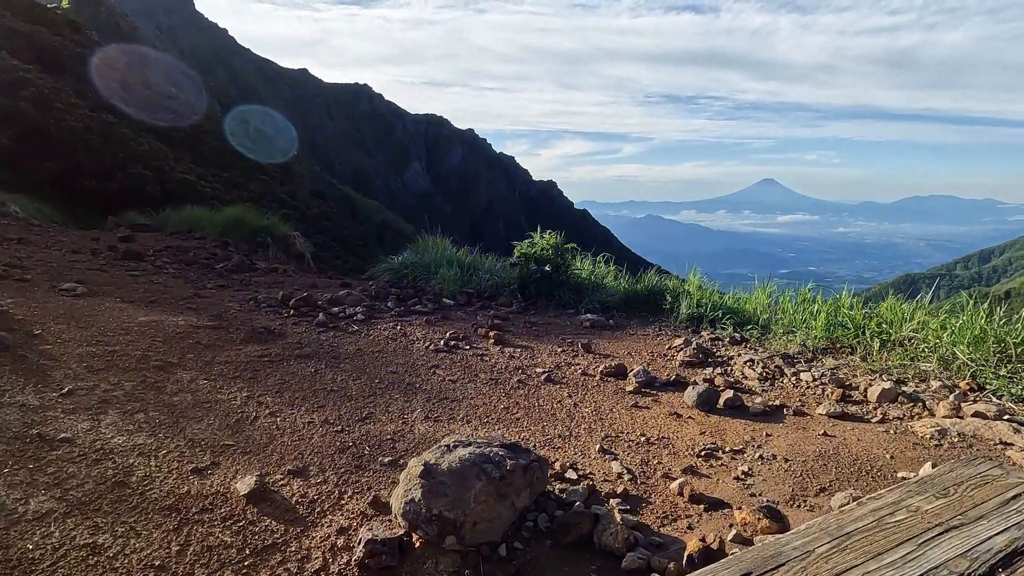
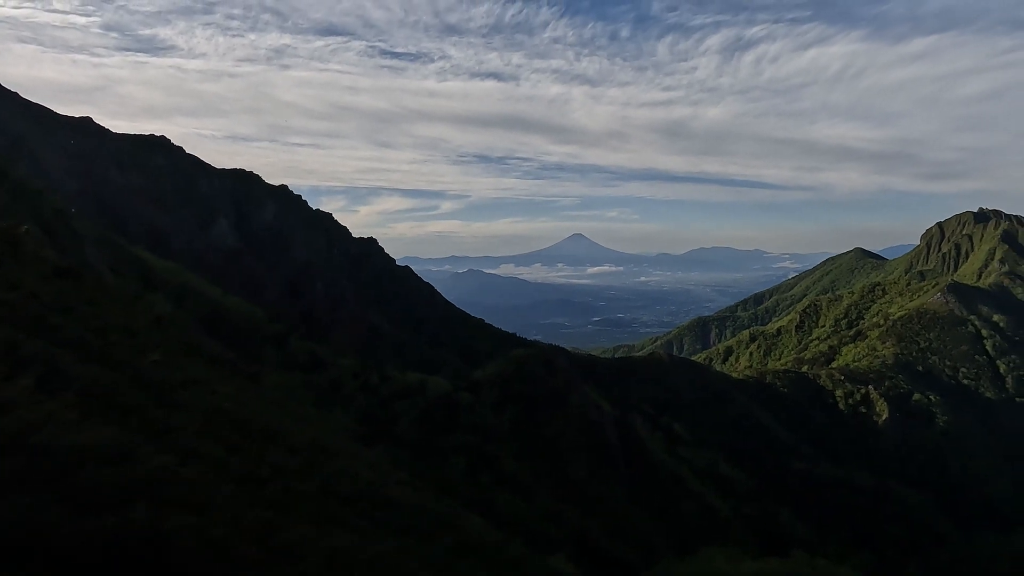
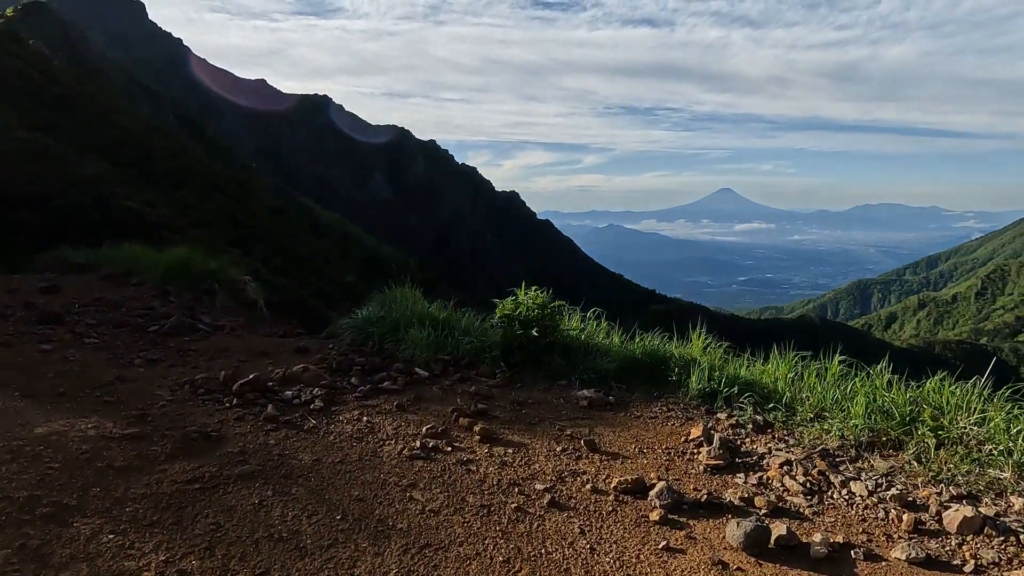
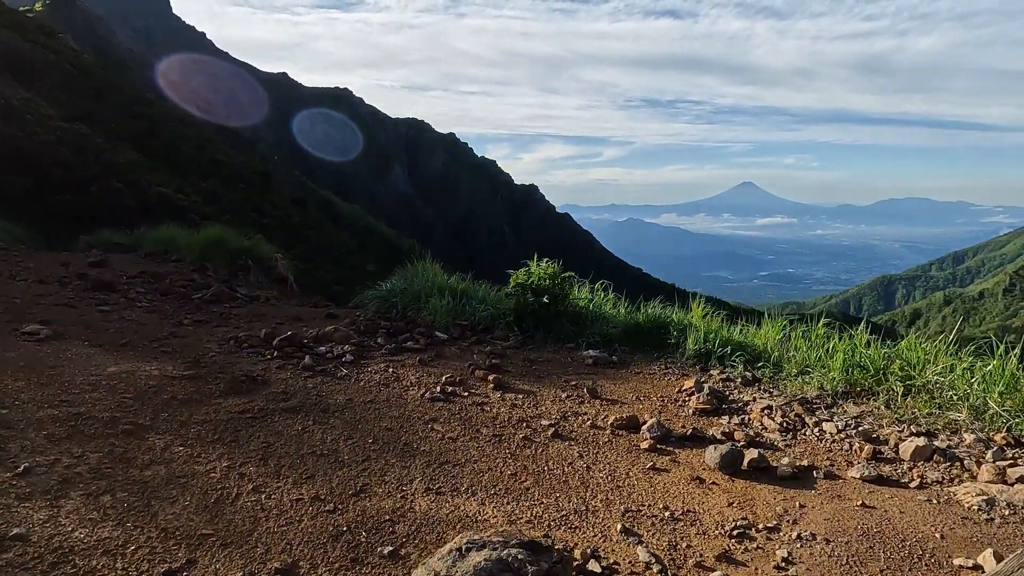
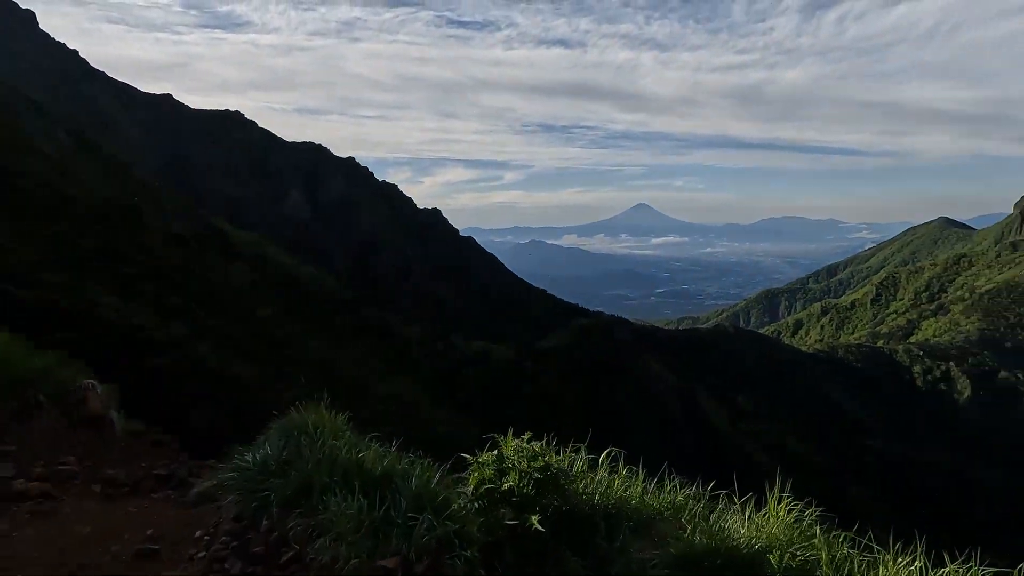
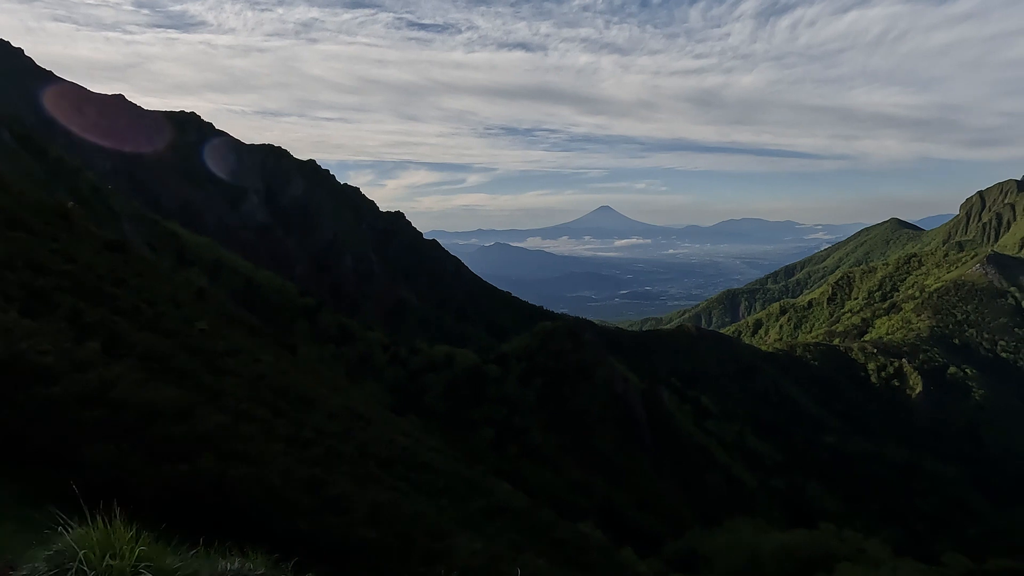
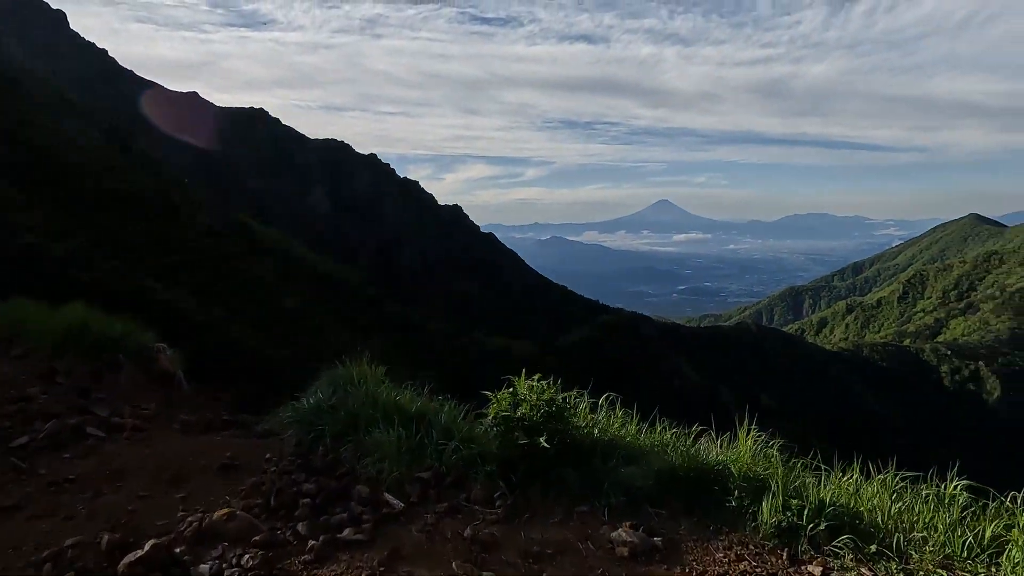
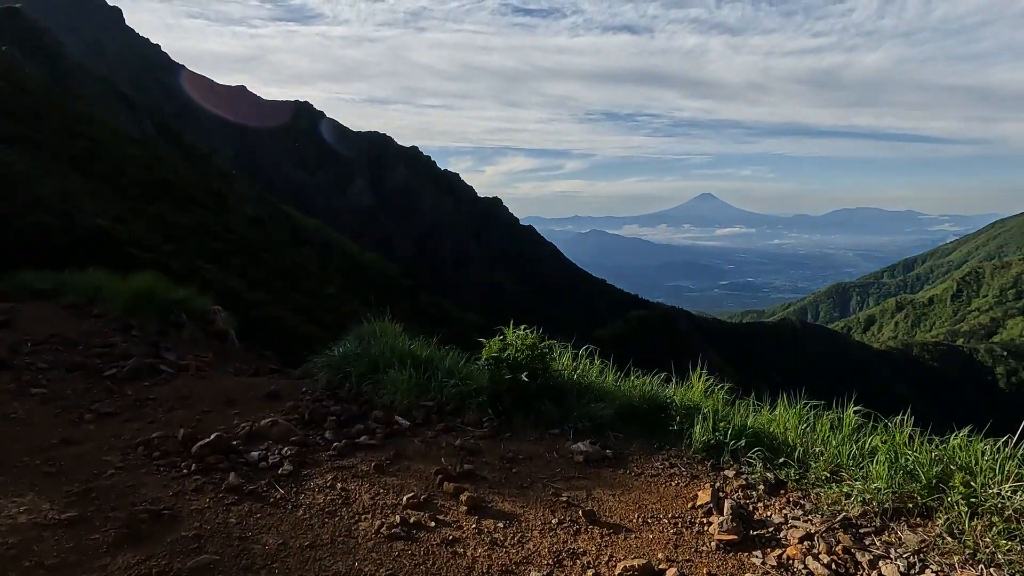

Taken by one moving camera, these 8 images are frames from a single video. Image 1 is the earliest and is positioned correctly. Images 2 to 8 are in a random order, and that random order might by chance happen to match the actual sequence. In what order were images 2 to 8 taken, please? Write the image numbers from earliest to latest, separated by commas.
4, 3, 8, 7, 5, 6, 2
